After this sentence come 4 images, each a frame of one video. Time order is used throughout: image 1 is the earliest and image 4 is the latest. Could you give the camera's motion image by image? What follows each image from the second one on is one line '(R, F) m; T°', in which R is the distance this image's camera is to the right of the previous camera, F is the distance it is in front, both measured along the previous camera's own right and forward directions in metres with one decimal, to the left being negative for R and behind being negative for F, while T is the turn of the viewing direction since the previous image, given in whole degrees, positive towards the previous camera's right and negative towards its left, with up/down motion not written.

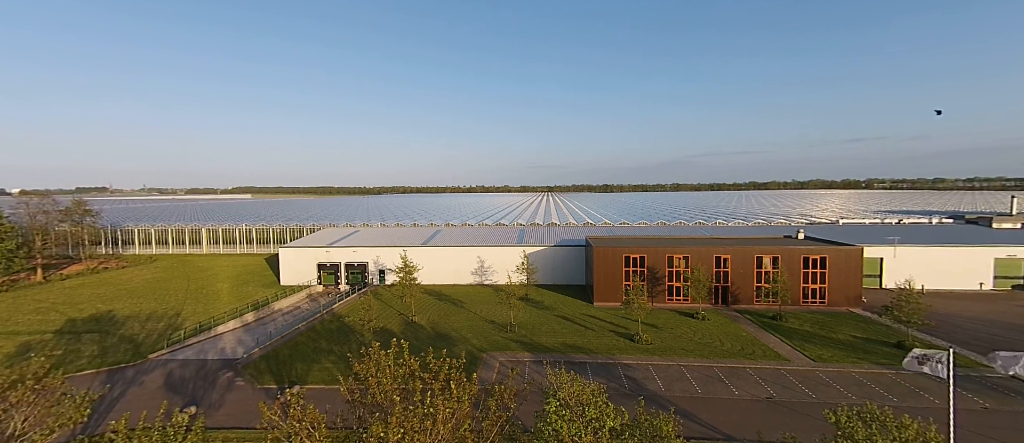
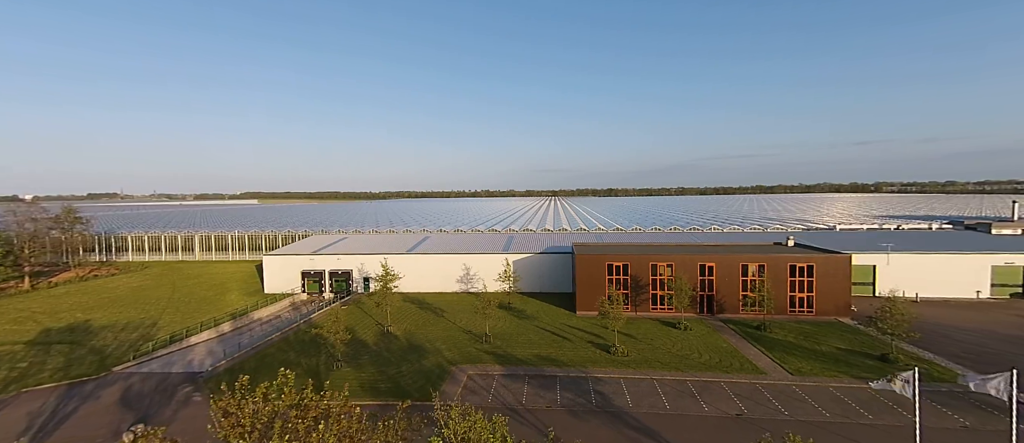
(+1.3, +0.3) m; 0°
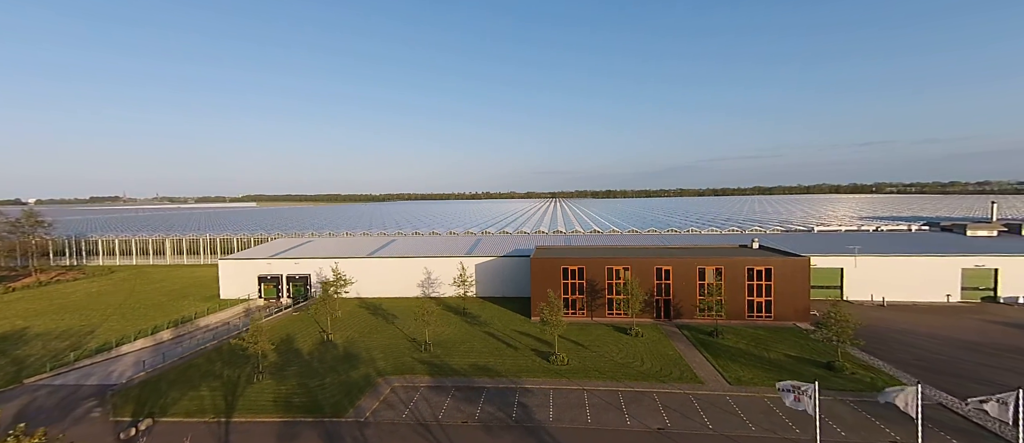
(+2.5, +0.5) m; 0°
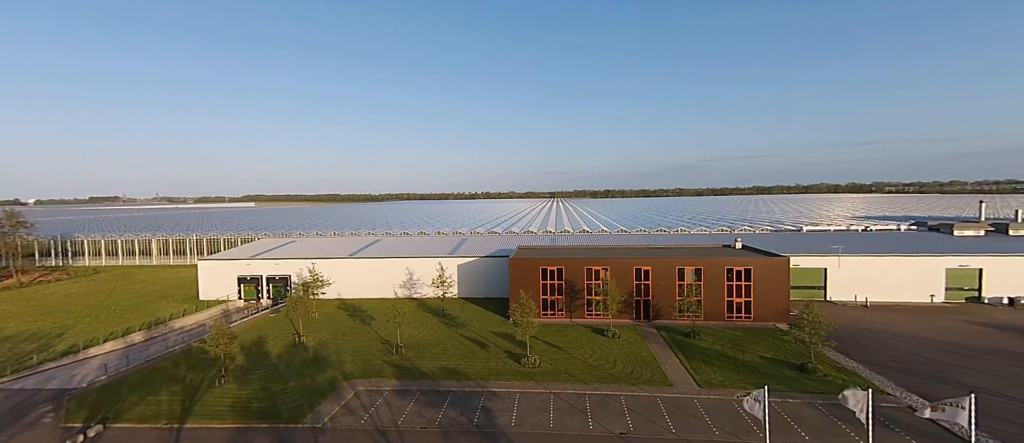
(+1.1, +0.2) m; 0°
